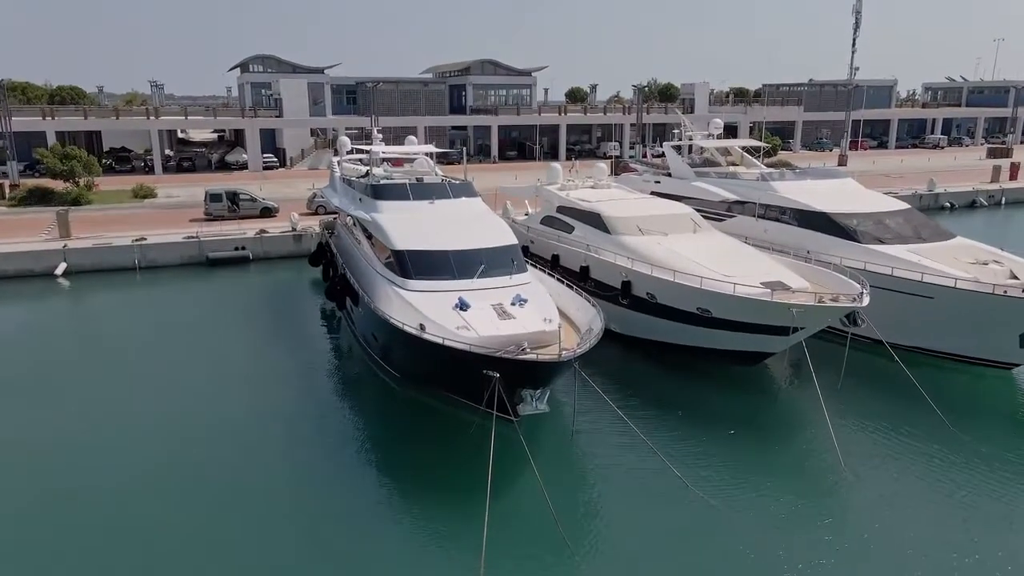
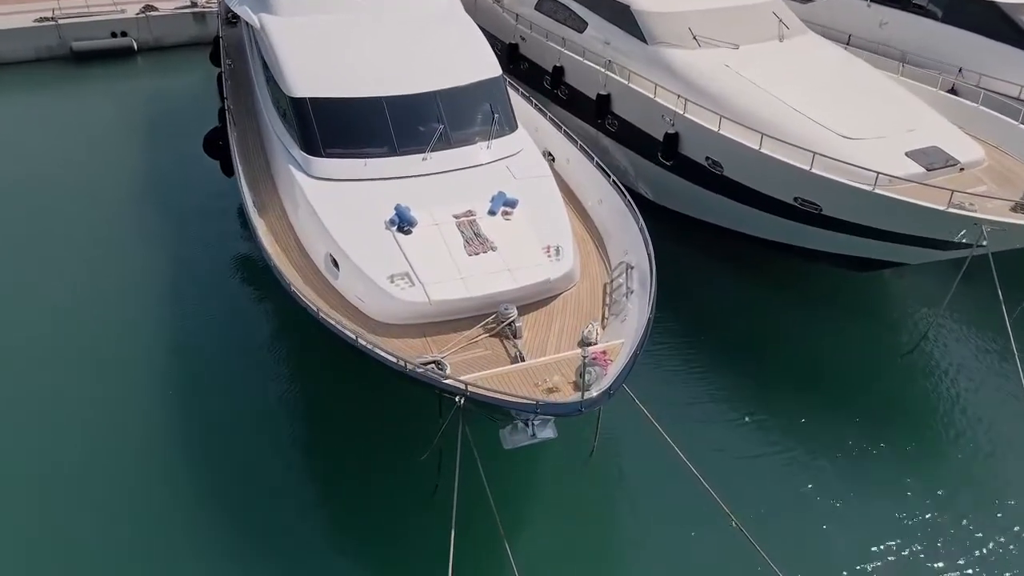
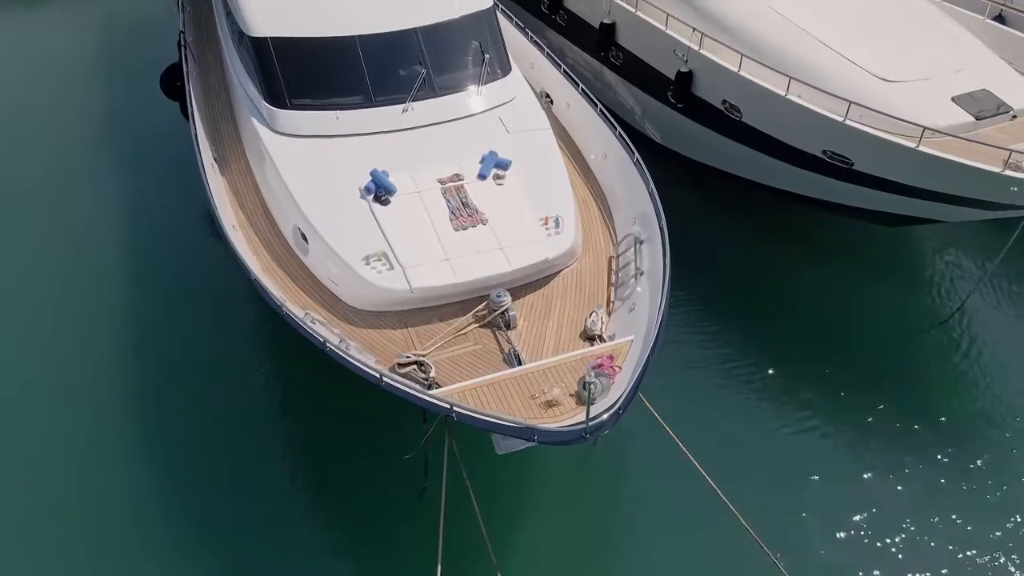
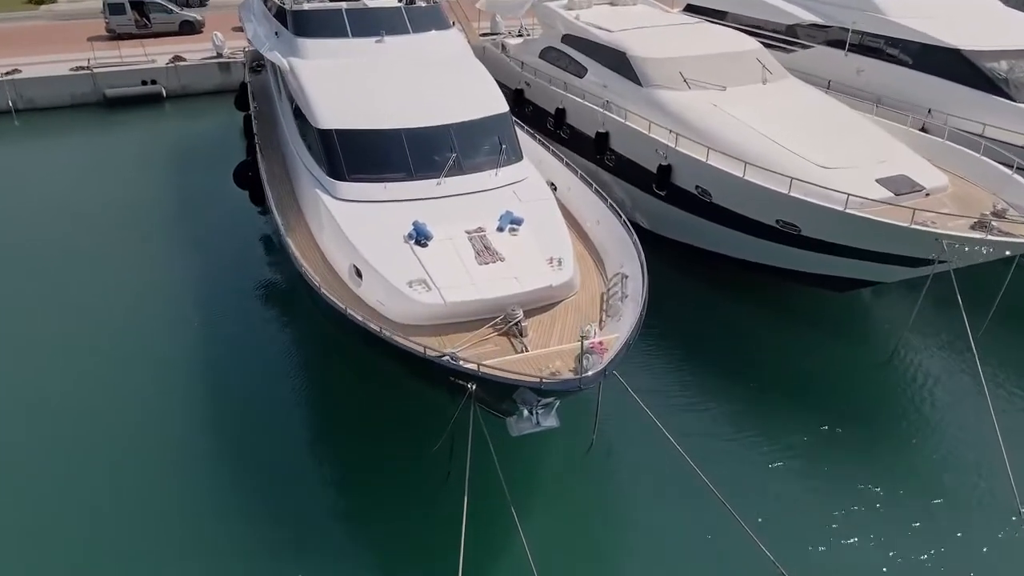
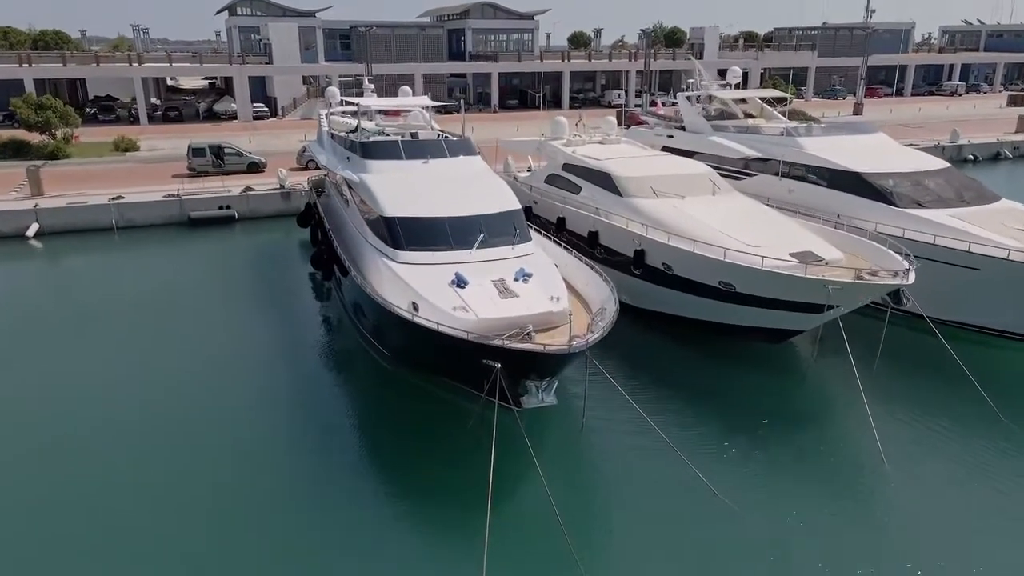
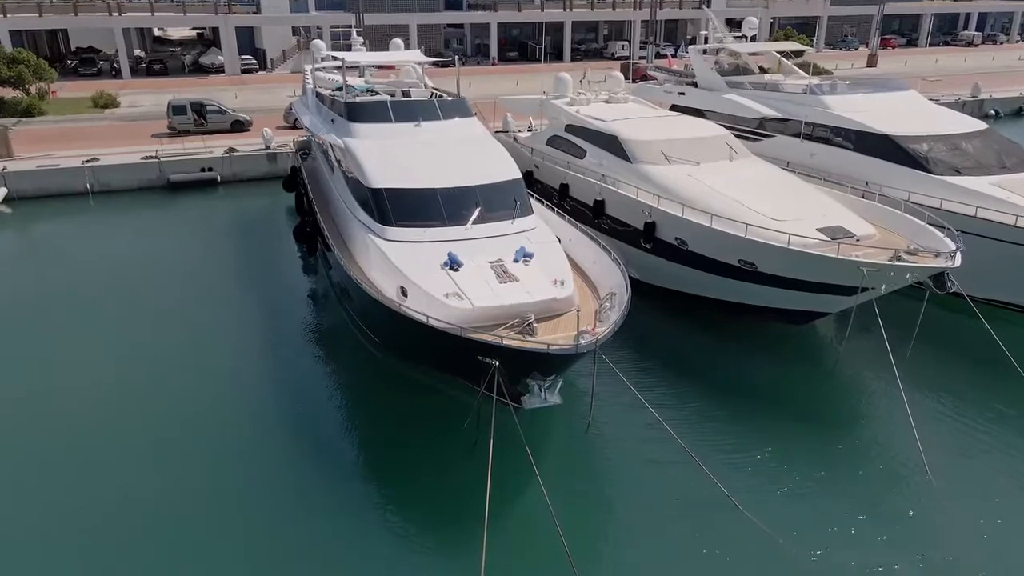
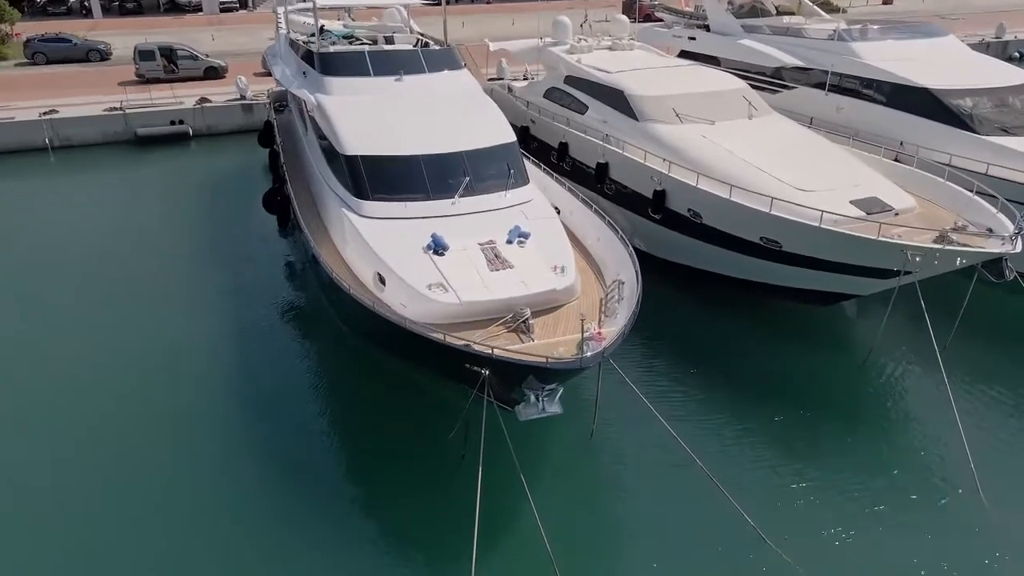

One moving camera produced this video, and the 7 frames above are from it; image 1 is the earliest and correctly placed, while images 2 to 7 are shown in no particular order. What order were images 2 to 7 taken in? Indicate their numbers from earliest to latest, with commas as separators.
5, 6, 7, 4, 2, 3
